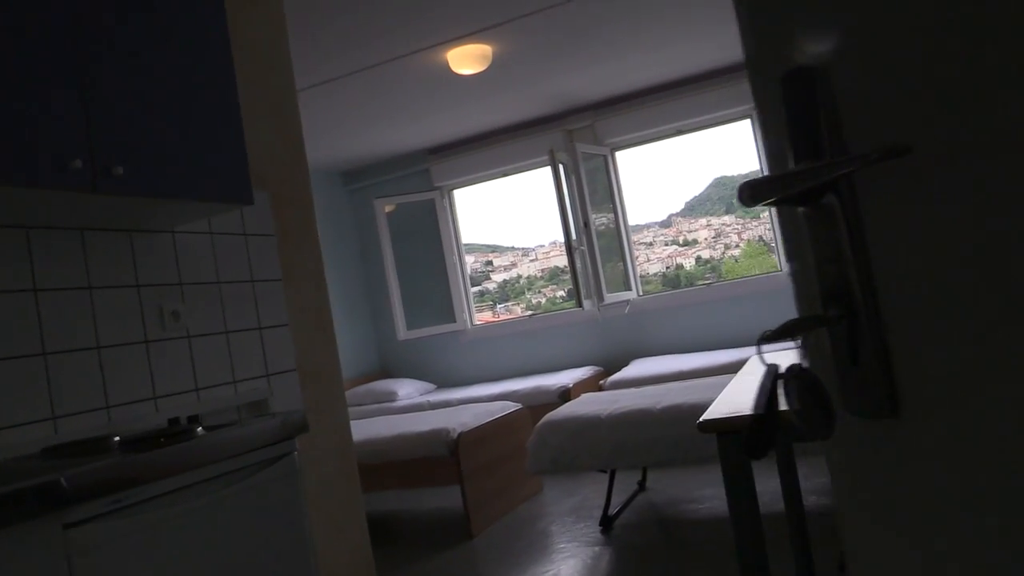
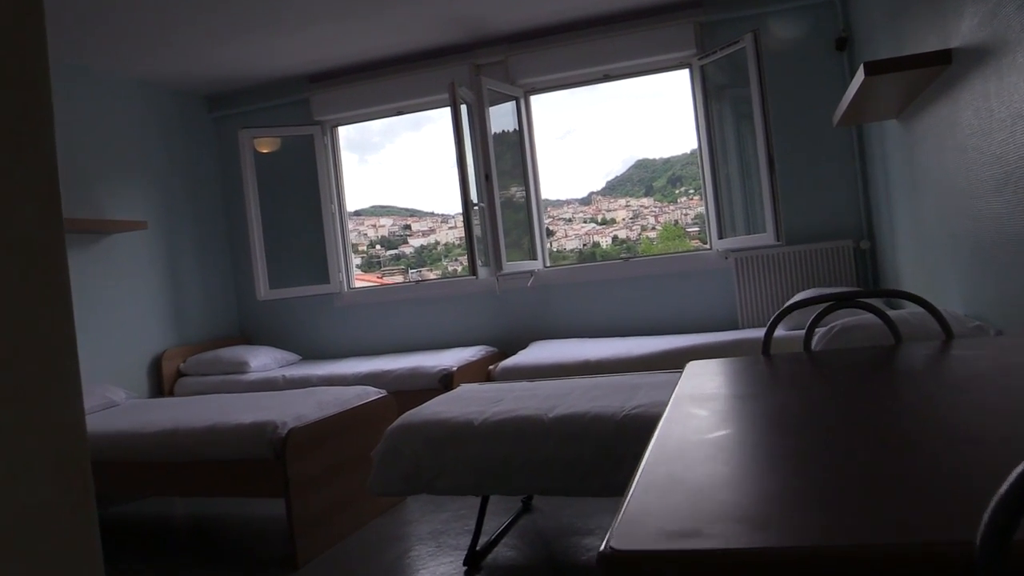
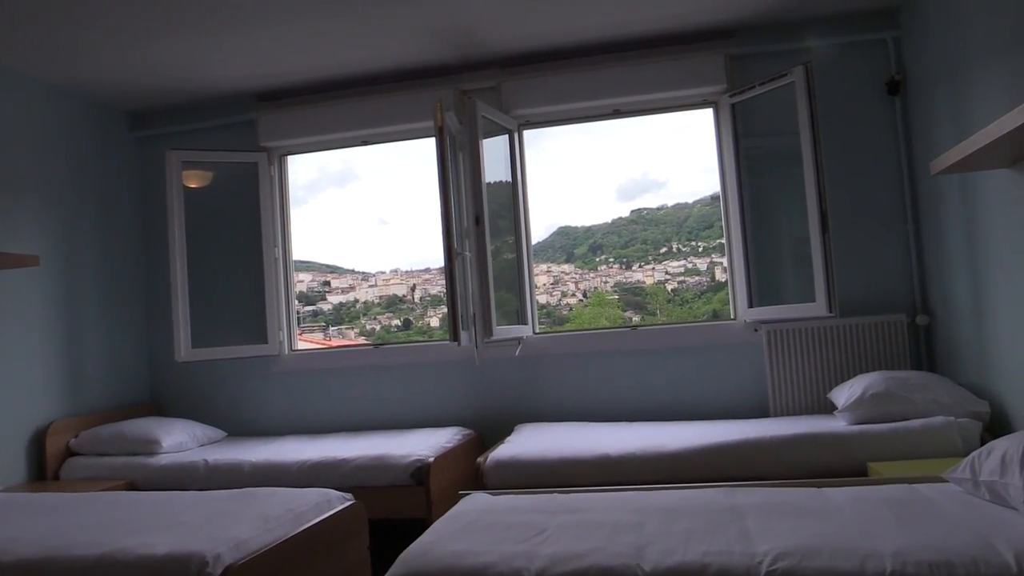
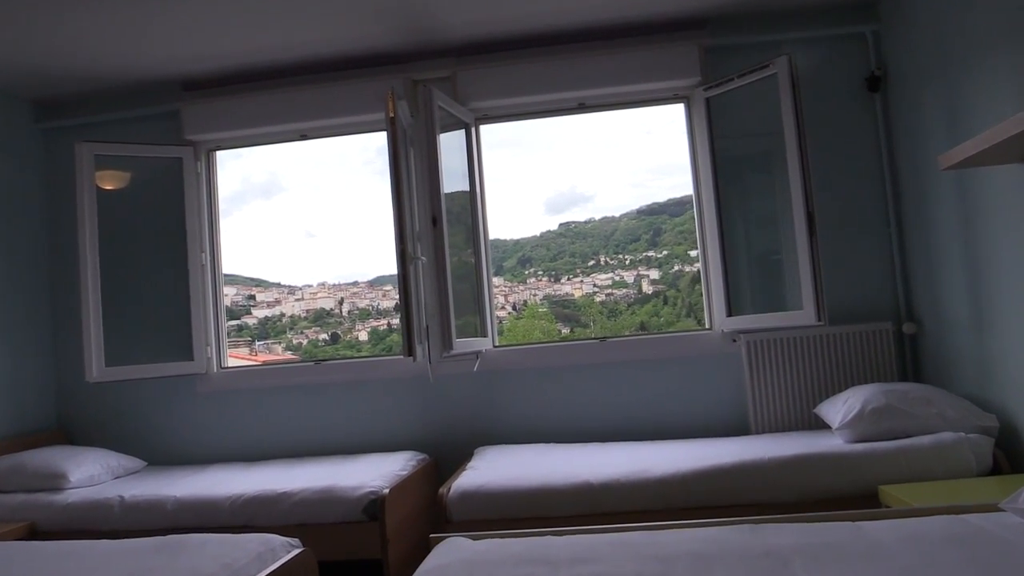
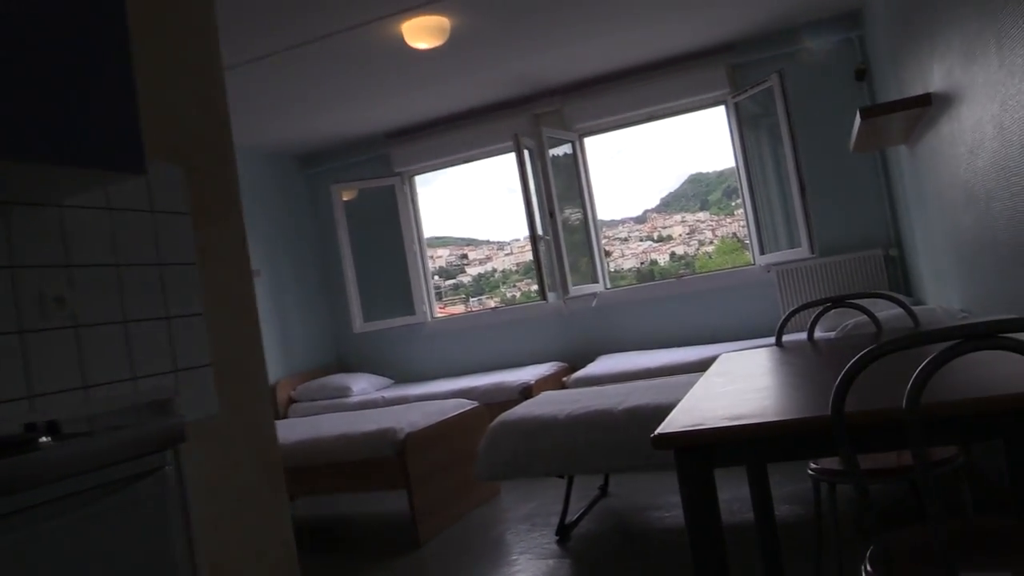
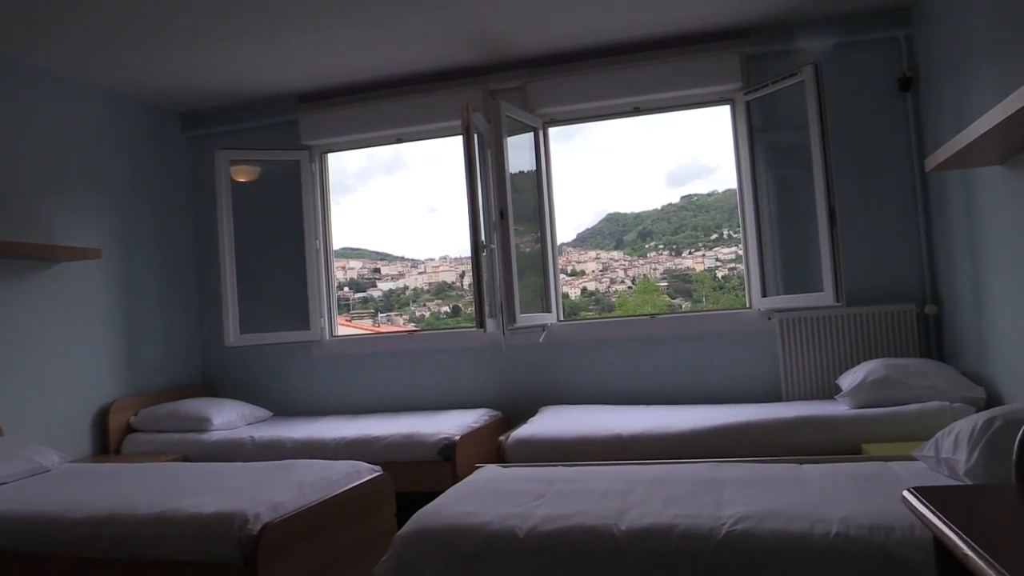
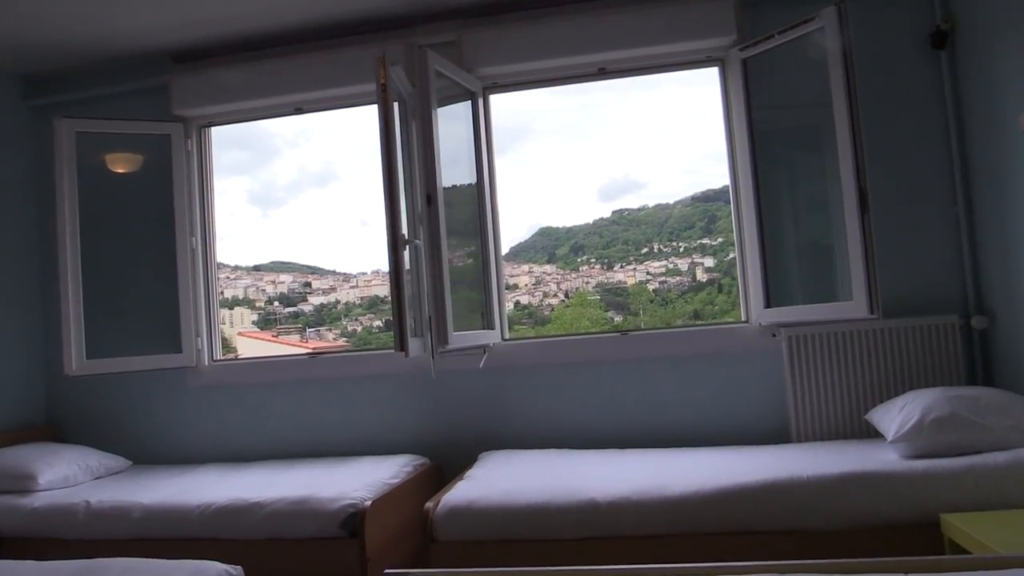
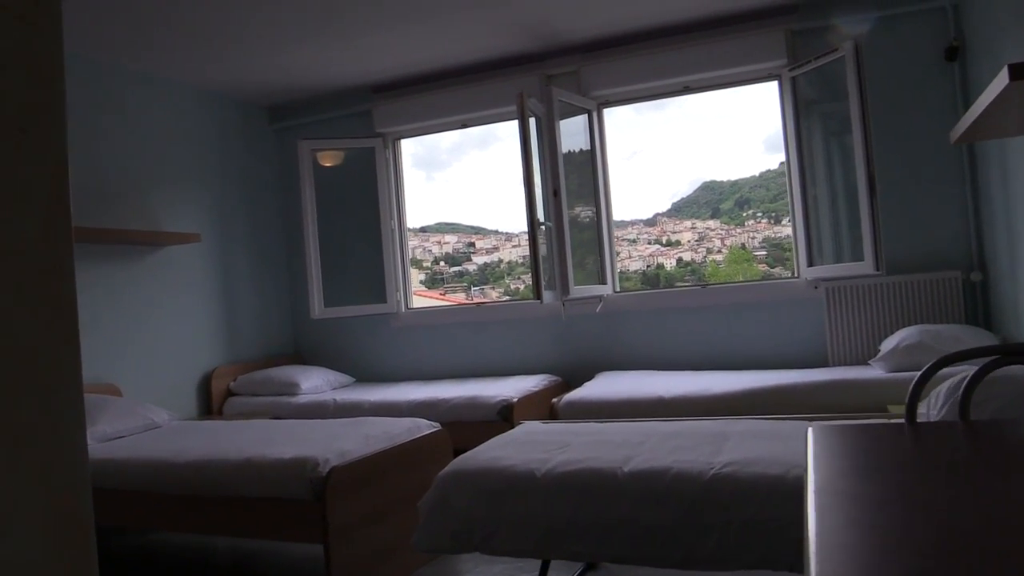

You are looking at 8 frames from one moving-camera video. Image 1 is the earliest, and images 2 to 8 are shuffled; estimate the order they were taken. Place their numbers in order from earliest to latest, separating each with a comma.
5, 2, 8, 6, 3, 4, 7
